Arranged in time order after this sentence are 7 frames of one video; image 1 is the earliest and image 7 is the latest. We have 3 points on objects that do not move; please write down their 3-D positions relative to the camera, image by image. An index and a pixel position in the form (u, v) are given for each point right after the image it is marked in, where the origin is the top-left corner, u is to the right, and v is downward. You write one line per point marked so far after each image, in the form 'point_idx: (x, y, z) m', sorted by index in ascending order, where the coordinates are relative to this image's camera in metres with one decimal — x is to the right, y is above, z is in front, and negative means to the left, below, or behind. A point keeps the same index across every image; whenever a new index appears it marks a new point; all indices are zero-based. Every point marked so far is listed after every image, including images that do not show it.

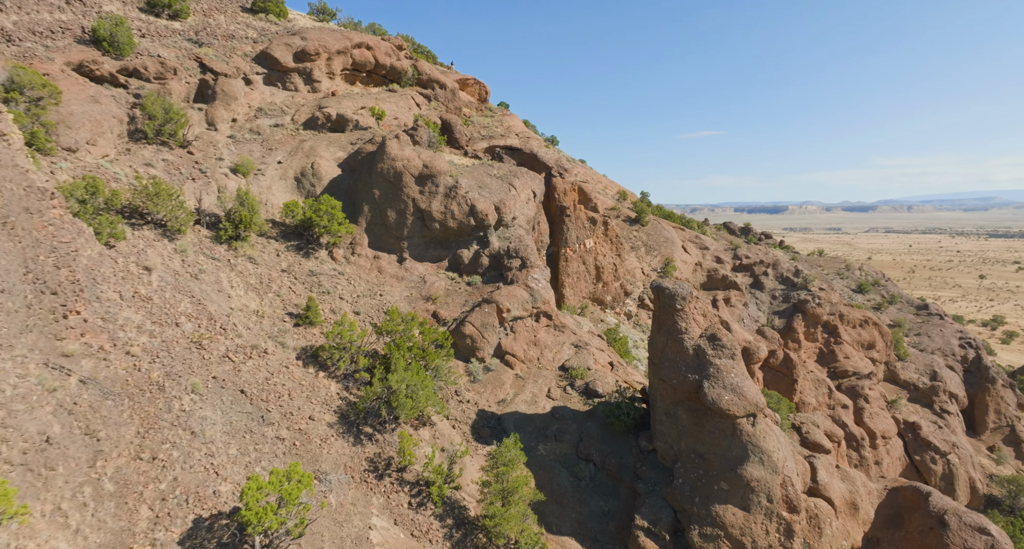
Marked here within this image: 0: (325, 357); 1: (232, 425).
0: (-6.5, -2.9, +17.6) m
1: (-8.0, -4.3, +14.4) m
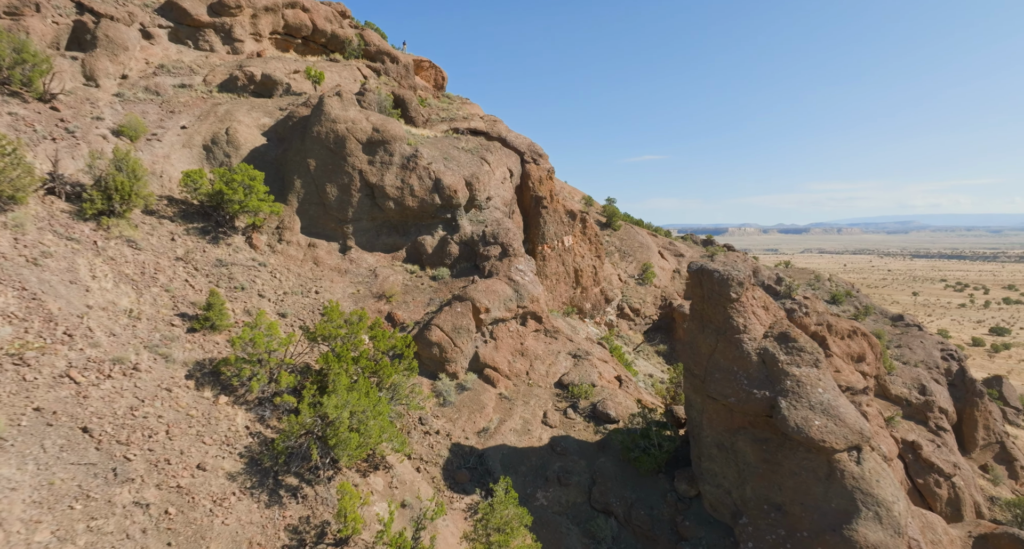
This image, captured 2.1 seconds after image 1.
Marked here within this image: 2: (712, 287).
0: (-6.8, -2.4, +12.1) m
1: (-7.9, -3.7, +8.7) m
2: (+4.6, -0.3, +11.5) m
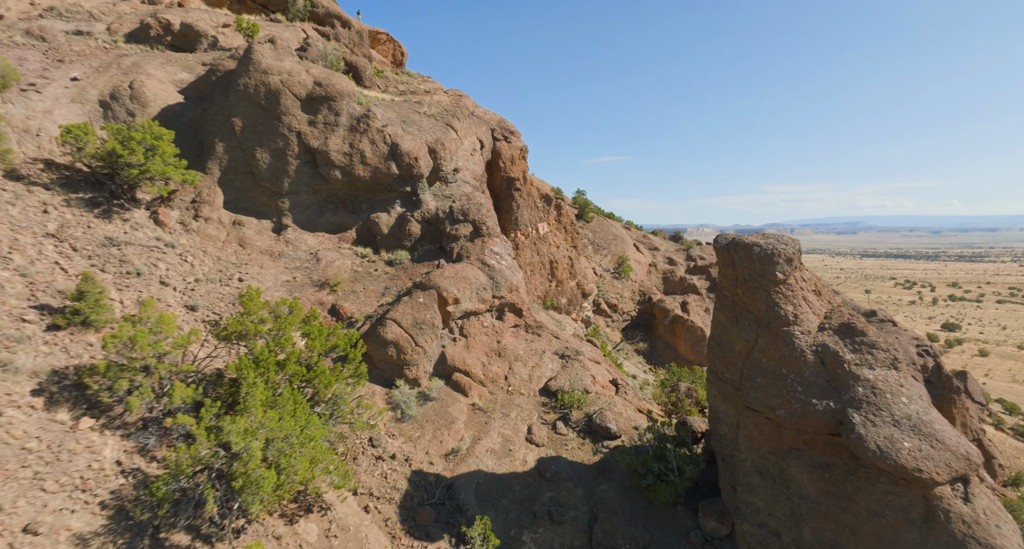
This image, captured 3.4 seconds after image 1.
0: (-7.2, -2.0, +8.7) m
1: (-8.0, -3.2, +5.2) m
2: (+4.2, +0.2, +8.9) m
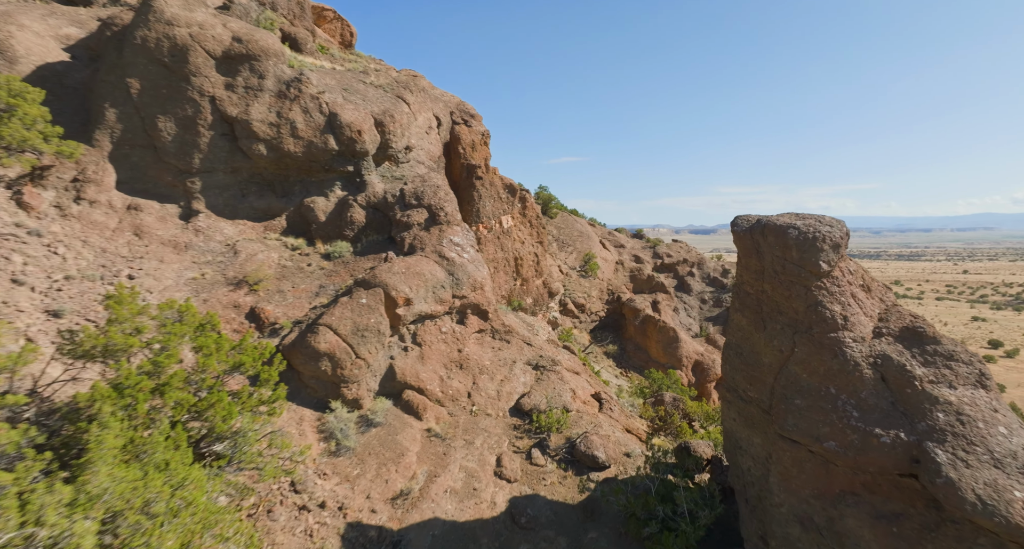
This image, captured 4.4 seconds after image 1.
0: (-7.6, -1.9, +5.9) m
1: (-8.1, -3.1, +2.3) m
2: (+3.8, +0.3, +7.0) m
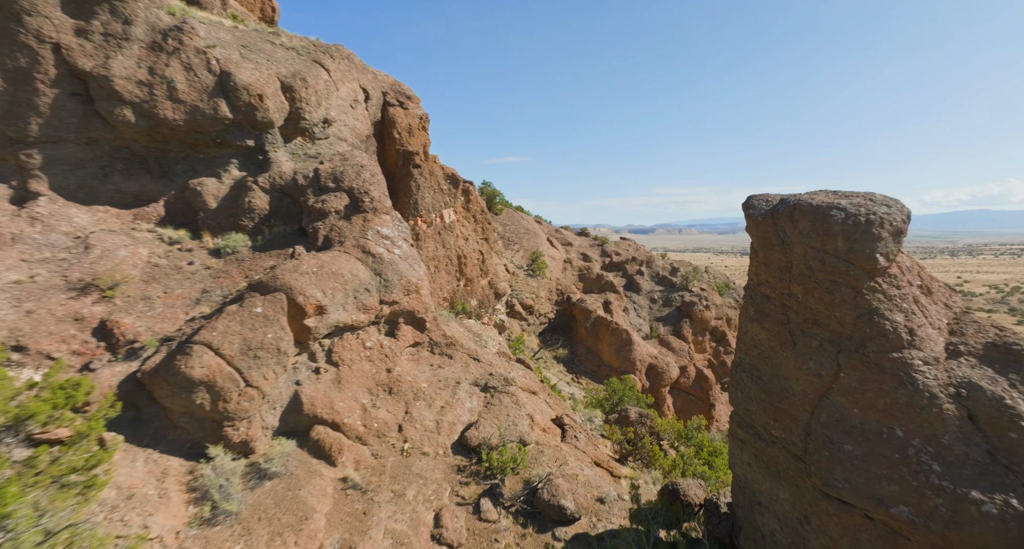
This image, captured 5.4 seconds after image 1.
0: (-7.9, -1.9, +2.9) m
1: (-8.1, -3.2, -0.7) m
2: (+3.2, +0.3, +5.2) m
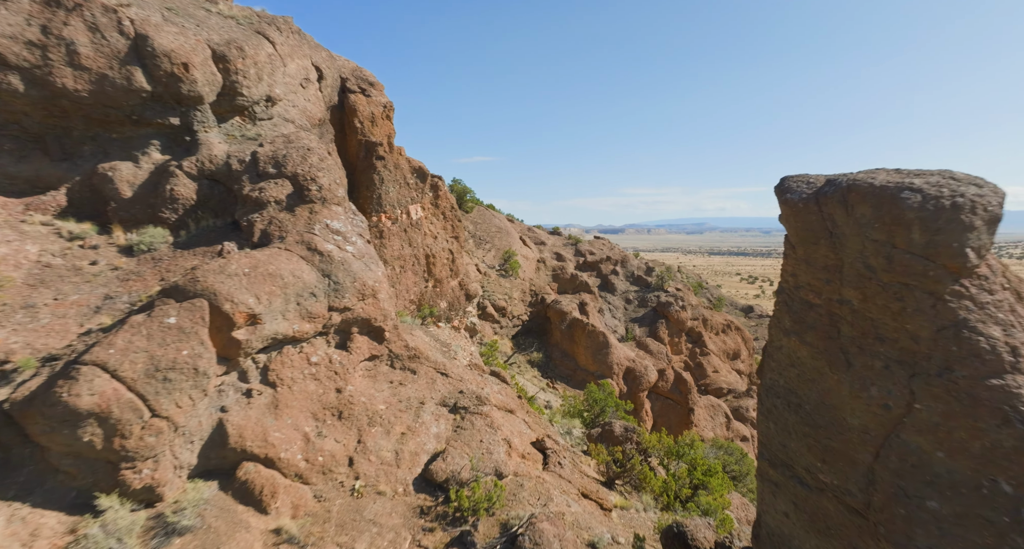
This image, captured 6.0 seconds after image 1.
0: (-8.0, -2.0, +1.1) m
1: (-7.9, -3.2, -2.5) m
2: (+3.0, +0.3, +4.1) m
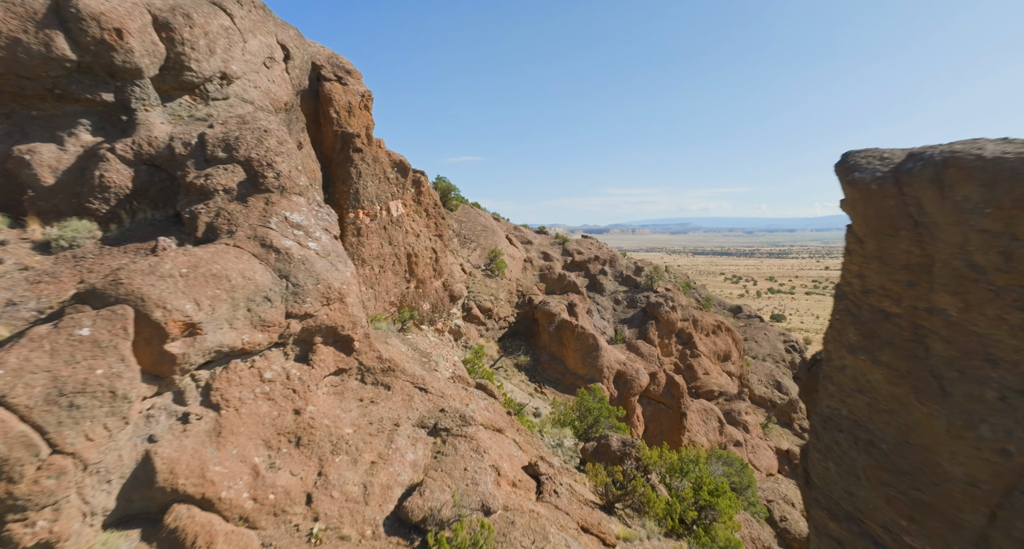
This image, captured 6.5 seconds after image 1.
0: (-7.9, -2.0, -0.2) m
1: (-7.8, -3.2, -3.8) m
2: (+2.9, +0.3, +3.1) m
